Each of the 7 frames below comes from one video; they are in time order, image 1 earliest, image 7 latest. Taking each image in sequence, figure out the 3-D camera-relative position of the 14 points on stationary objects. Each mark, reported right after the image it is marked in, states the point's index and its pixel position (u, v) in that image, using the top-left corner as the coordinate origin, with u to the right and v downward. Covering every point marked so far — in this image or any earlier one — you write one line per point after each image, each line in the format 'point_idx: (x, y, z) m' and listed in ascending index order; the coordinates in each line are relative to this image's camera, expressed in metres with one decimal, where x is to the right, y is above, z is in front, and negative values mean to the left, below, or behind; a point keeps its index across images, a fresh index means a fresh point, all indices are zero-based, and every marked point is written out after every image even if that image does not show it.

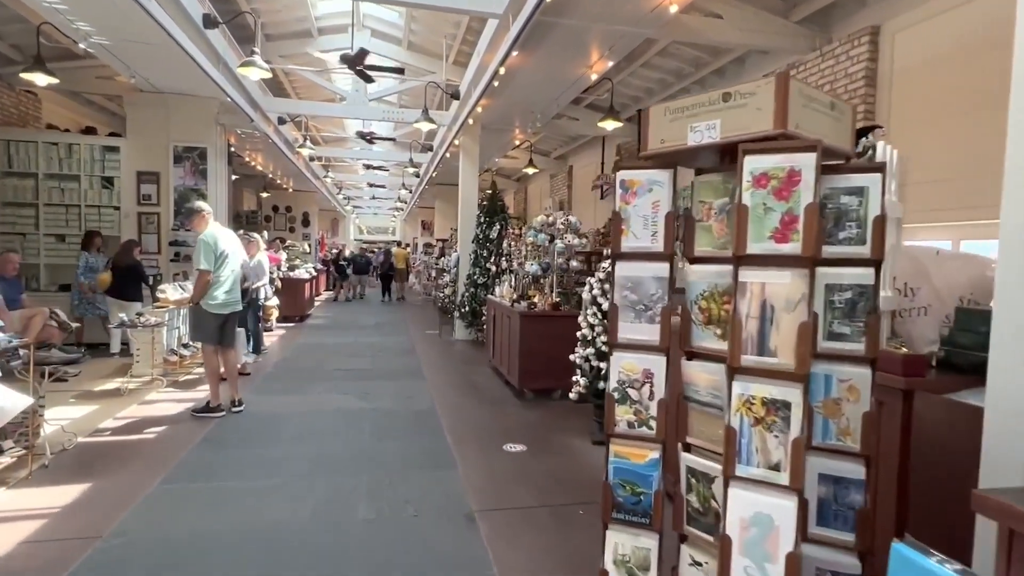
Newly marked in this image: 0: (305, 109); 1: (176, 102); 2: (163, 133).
0: (-3.4, +2.9, +9.1) m
1: (-5.0, +2.8, +8.3) m
2: (-5.3, +2.3, +8.3) m
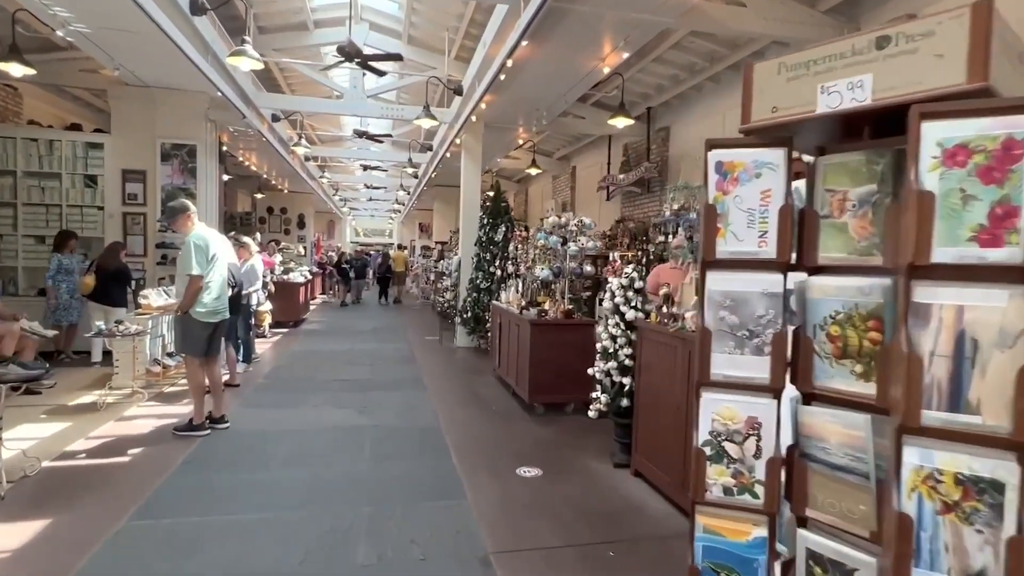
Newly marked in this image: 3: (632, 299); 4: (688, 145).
0: (-3.3, +2.9, +8.7) m
1: (-4.9, +2.7, +7.9) m
2: (-5.2, +2.3, +7.9) m
3: (+0.8, -0.1, +3.9) m
4: (+2.7, +2.2, +8.6) m
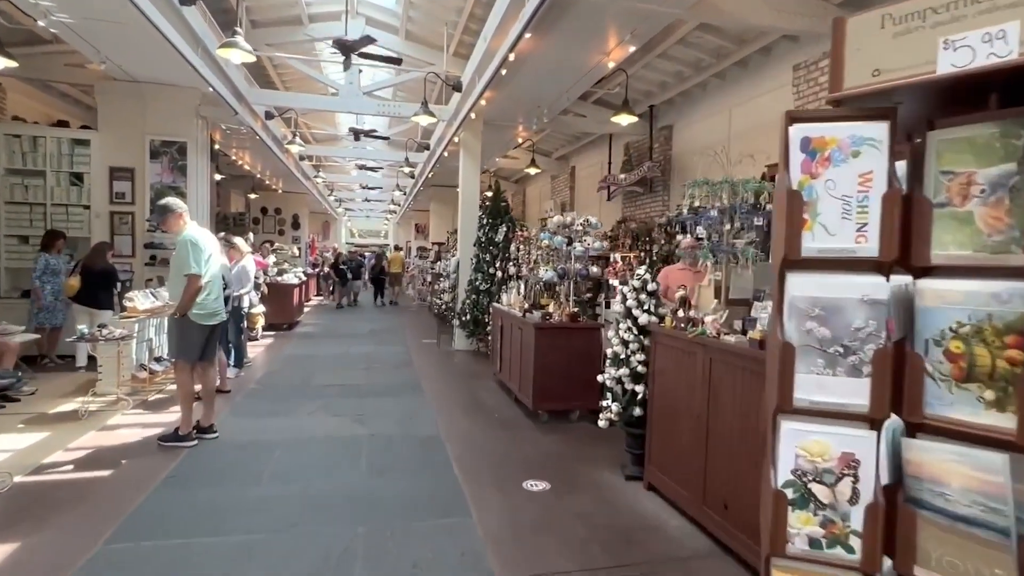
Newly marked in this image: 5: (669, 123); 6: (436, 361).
0: (-3.3, +2.8, +8.4) m
1: (-4.9, +2.7, +7.6) m
2: (-5.2, +2.2, +7.7) m
3: (+0.9, -0.1, +3.7) m
4: (+2.7, +2.2, +8.5) m
5: (+2.6, +2.7, +9.1) m
6: (-1.1, -1.0, +7.8) m
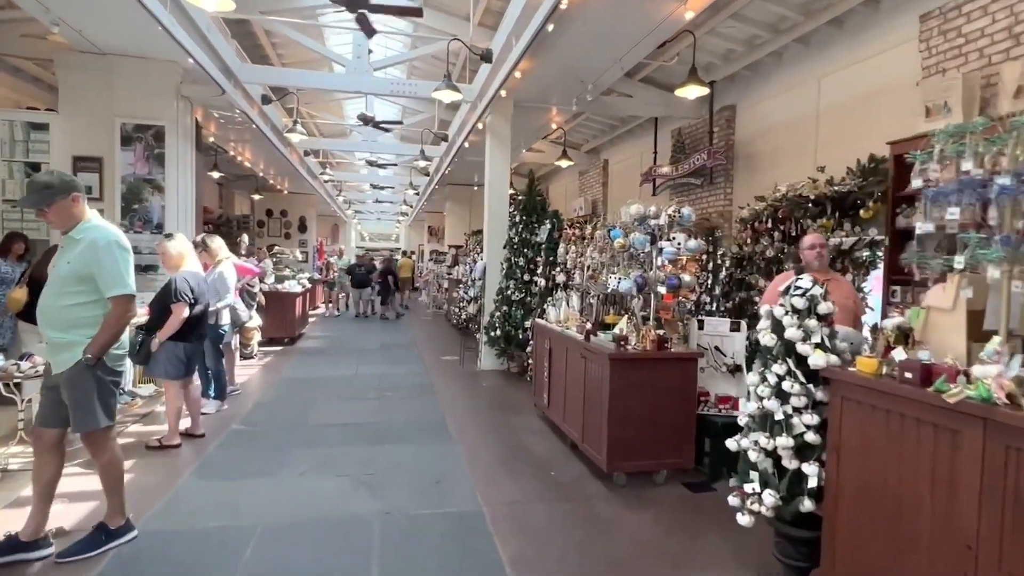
0: (-2.9, +2.7, +7.2) m
1: (-4.5, +2.5, +6.4) m
2: (-4.7, +2.1, +6.5) m
3: (+1.3, -0.2, +2.4) m
4: (+3.2, +2.1, +7.1) m
5: (+3.1, +2.6, +7.7) m
6: (-0.6, -1.1, +6.5) m
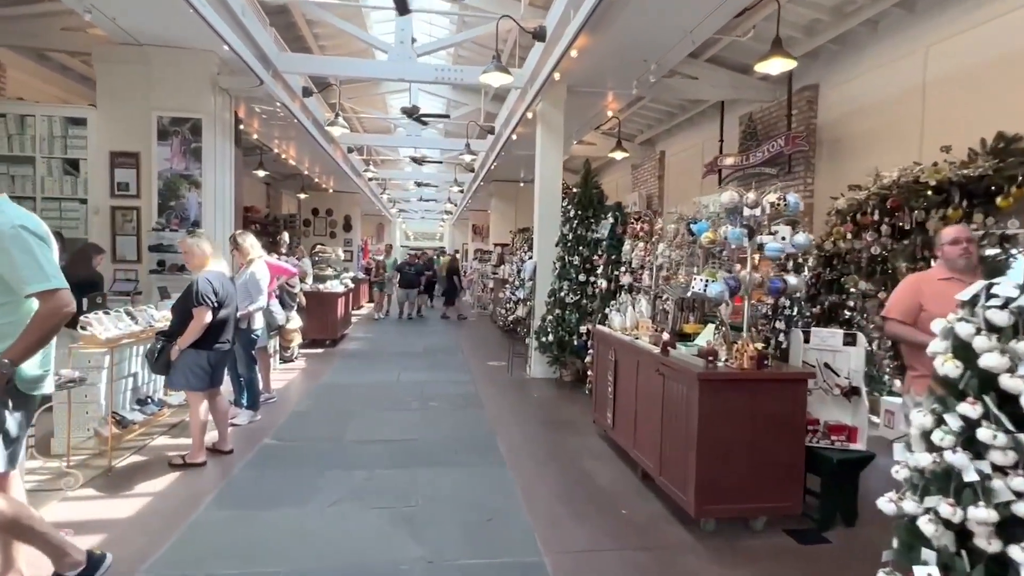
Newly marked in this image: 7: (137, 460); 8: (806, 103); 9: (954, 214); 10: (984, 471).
0: (-2.2, +2.7, +6.8) m
1: (-3.9, +2.5, +6.1) m
2: (-4.1, +2.1, +6.2) m
3: (+1.5, -0.2, +1.7) m
4: (+3.8, +2.1, +6.2) m
5: (+3.7, +2.6, +6.9) m
6: (0.0, -1.2, +5.9) m
7: (-2.6, -1.2, +3.9) m
8: (+3.6, +2.3, +6.9) m
9: (+3.2, +0.5, +4.0) m
10: (+1.4, -0.6, +1.7) m
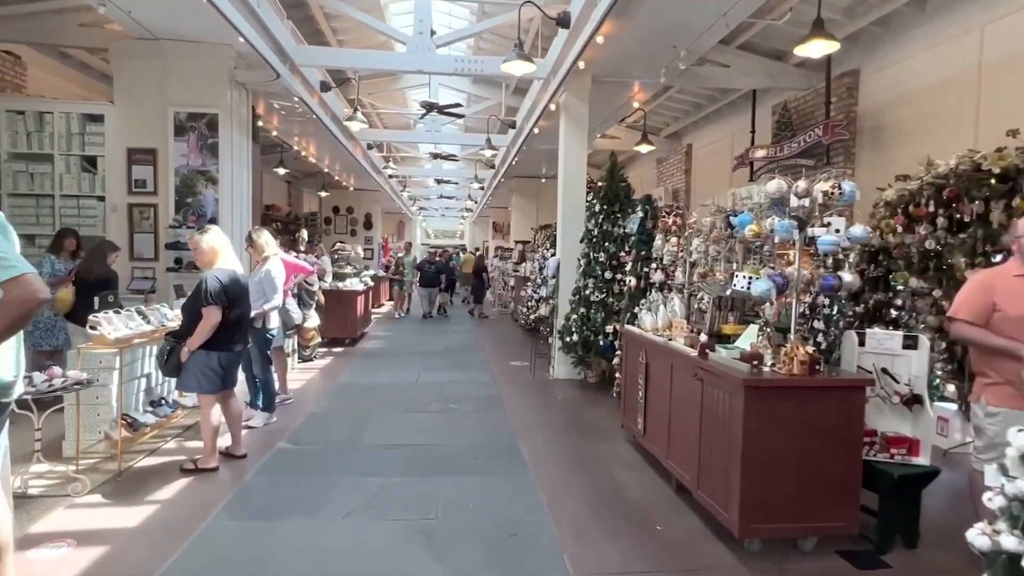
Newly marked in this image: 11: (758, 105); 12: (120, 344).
0: (-2.0, +2.7, +6.6) m
1: (-3.6, +2.6, +6.0) m
2: (-3.9, +2.1, +6.1) m
3: (+1.6, -0.2, +1.4) m
4: (+4.1, +2.1, +5.9) m
5: (+4.0, +2.6, +6.5) m
6: (+0.2, -1.1, +5.7) m
7: (-2.5, -1.2, +3.8) m
8: (+3.9, +2.3, +6.5) m
9: (+3.4, +0.6, +3.7) m
10: (+1.5, -0.5, +1.4) m
11: (+3.6, +2.7, +8.2) m
12: (-2.6, -0.4, +3.7) m
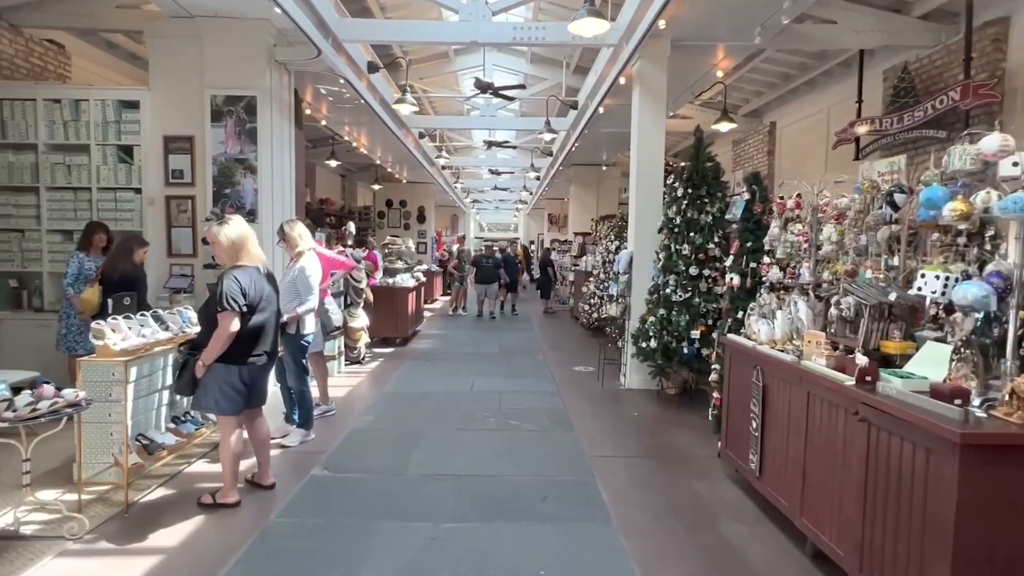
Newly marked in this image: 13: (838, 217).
0: (-1.3, +2.7, +6.0) m
1: (-3.0, +2.6, +5.6) m
2: (-3.2, +2.1, +5.7) m
3: (+1.8, -0.2, +0.5) m
4: (+4.7, +2.1, +4.6) m
5: (+4.7, +2.6, +5.3) m
6: (+0.8, -1.1, +4.9) m
7: (-2.0, -1.2, +3.3) m
8: (+4.6, +2.4, +5.3) m
9: (+3.8, +0.5, +2.6) m
10: (+1.7, -0.6, +0.5) m
11: (+4.4, +2.7, +7.0) m
12: (-2.2, -0.4, +3.2) m
13: (+1.8, +0.4, +3.1) m
